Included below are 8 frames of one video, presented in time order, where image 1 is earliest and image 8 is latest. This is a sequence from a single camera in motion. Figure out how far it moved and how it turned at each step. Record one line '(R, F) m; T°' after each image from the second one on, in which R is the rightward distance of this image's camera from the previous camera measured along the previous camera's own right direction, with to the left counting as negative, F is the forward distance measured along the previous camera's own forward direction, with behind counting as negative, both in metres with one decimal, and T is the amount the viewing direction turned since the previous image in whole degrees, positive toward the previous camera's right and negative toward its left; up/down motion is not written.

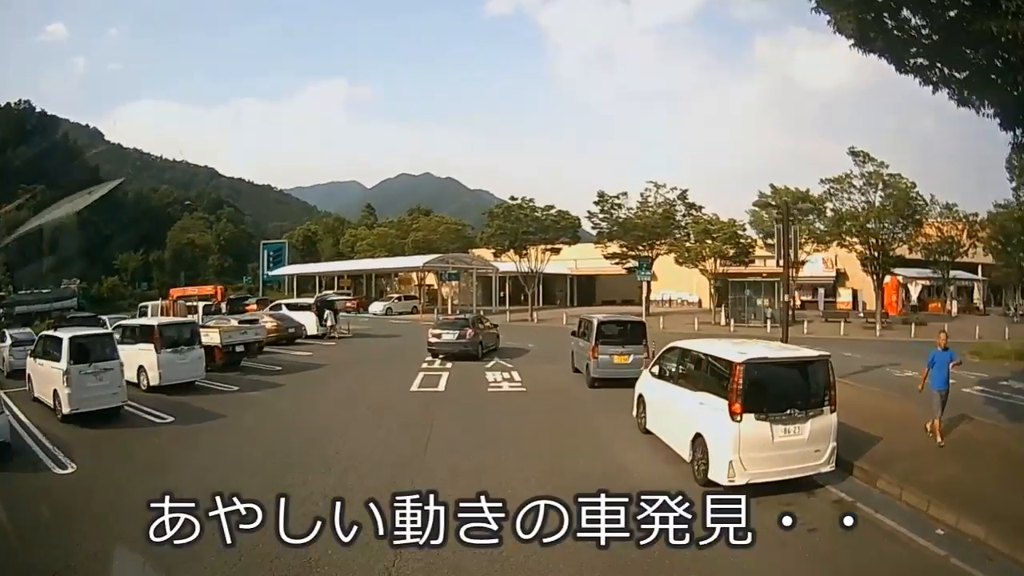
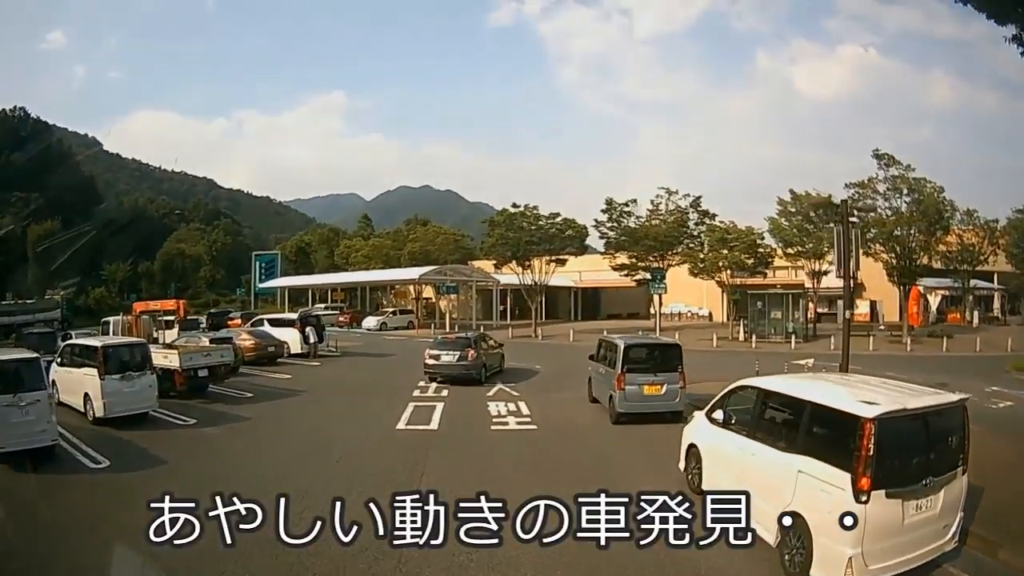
(-0.1, +2.5) m; 0°
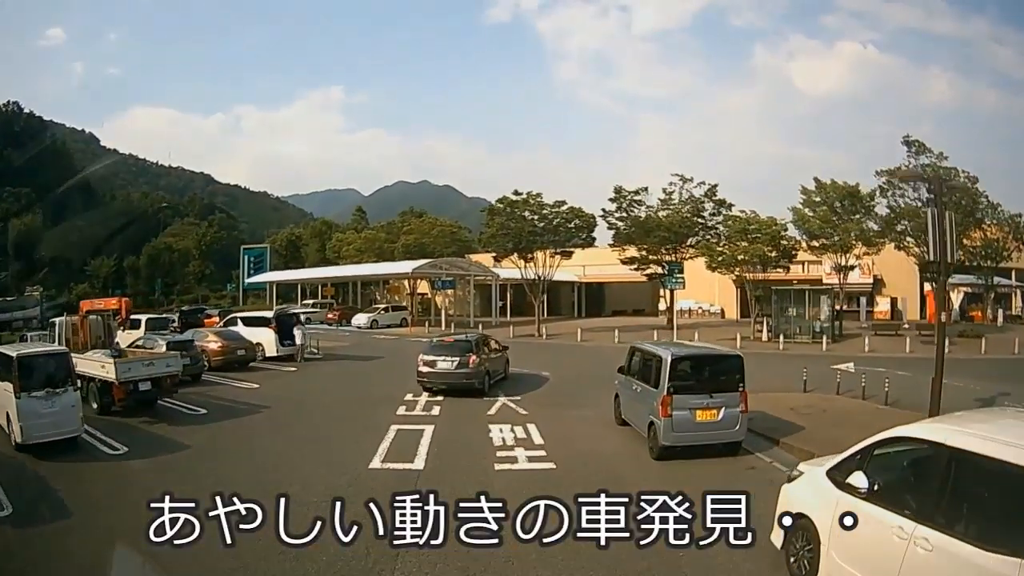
(-0.2, +2.8) m; 0°
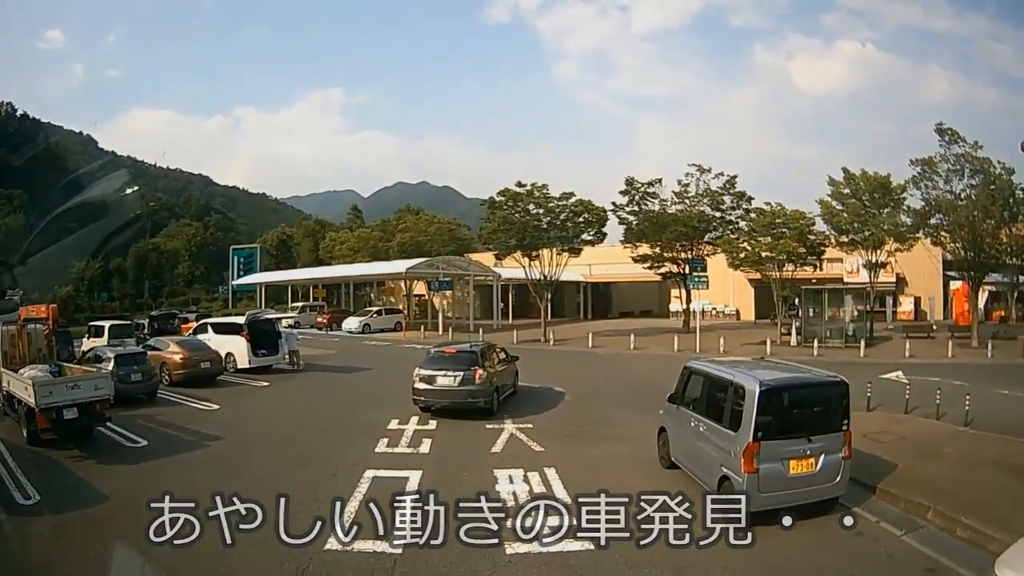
(-0.1, +2.6) m; 0°
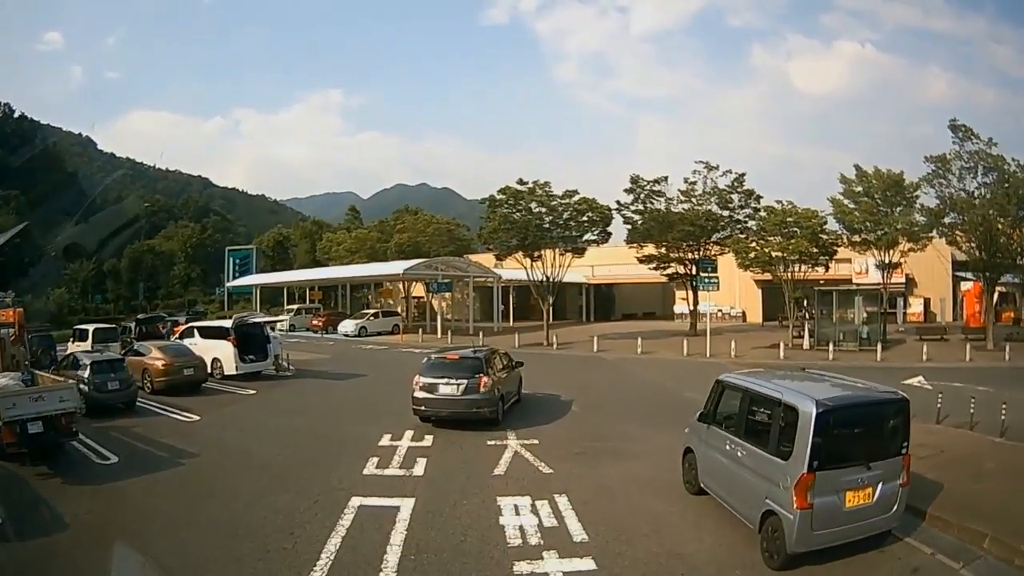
(-0.1, +1.0) m; 0°
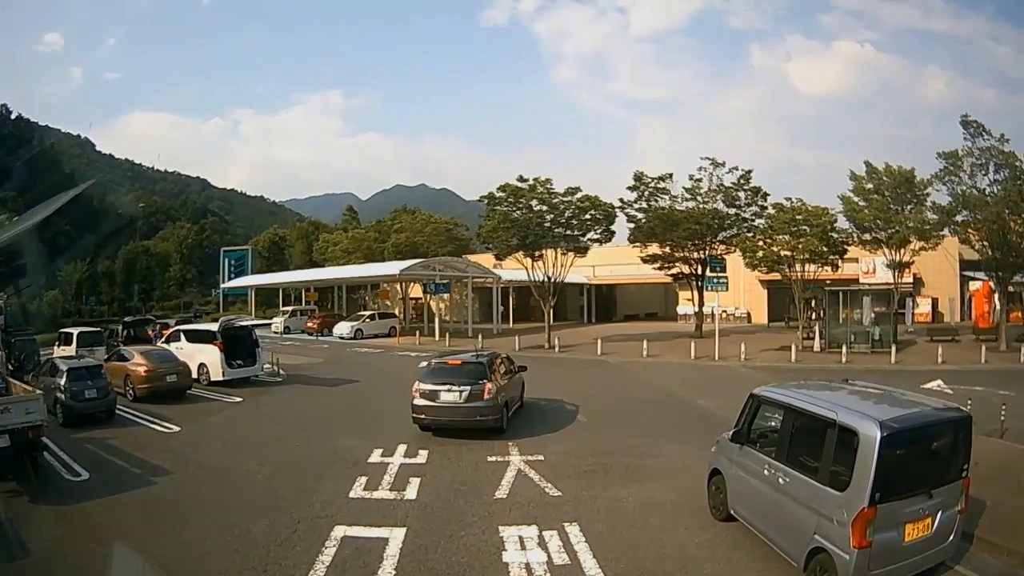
(0.0, +0.8) m; 0°
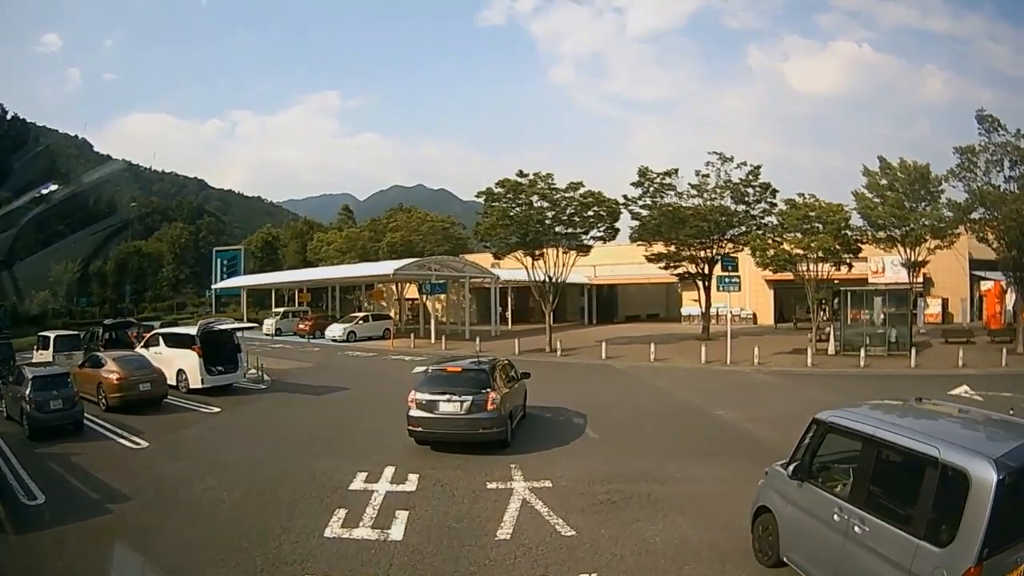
(-0.1, +1.1) m; 0°
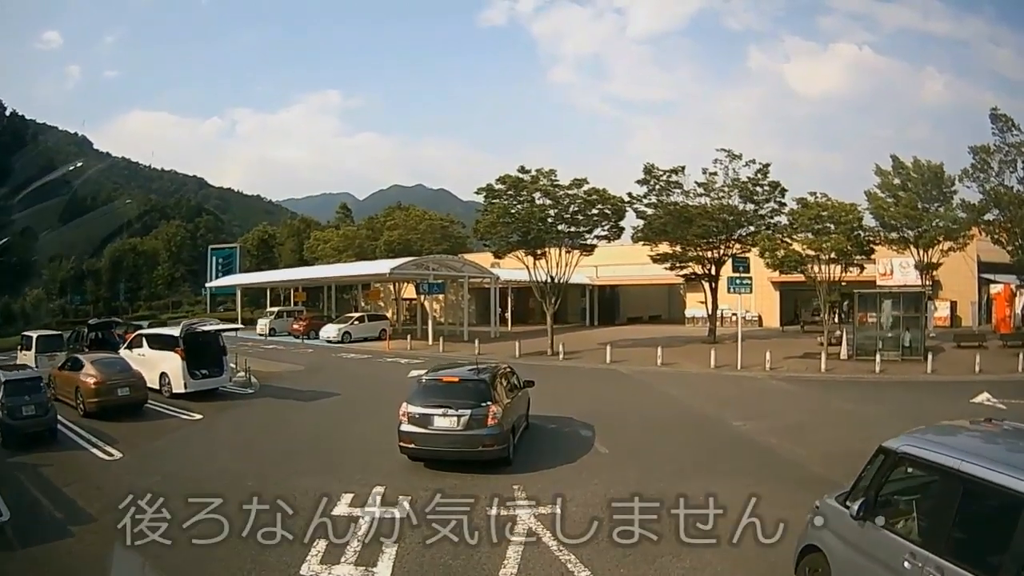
(-0.1, +0.8) m; 0°
